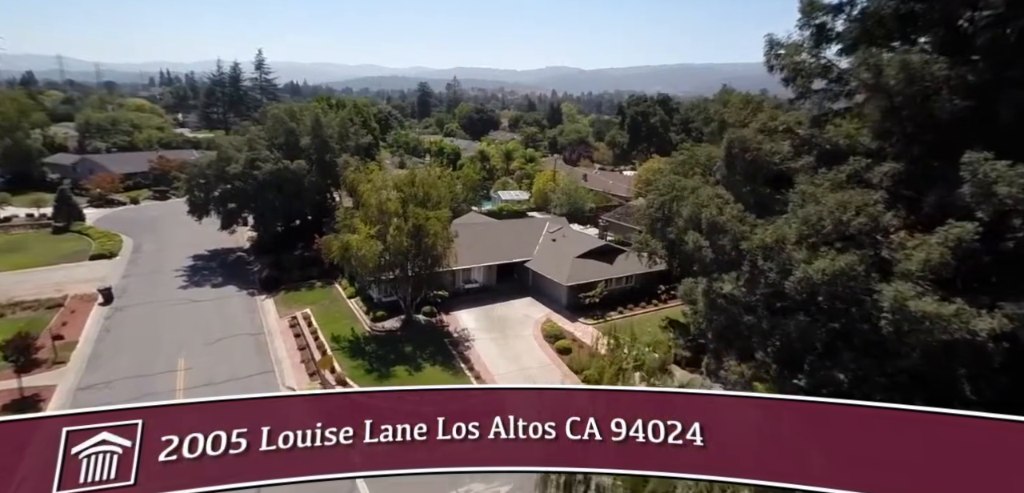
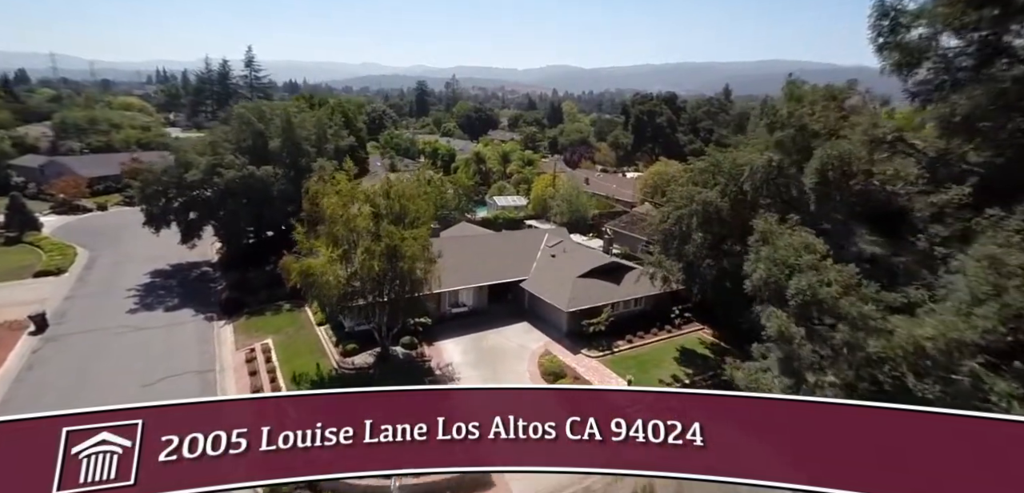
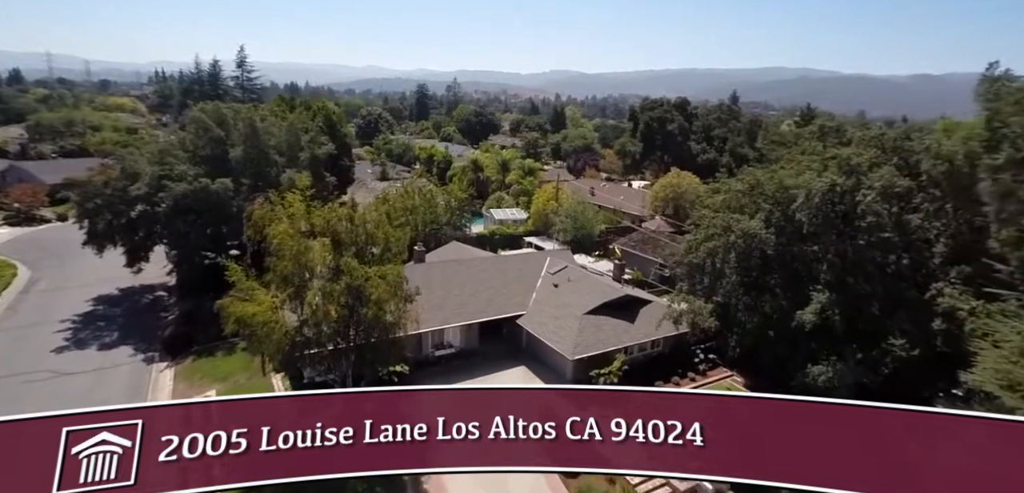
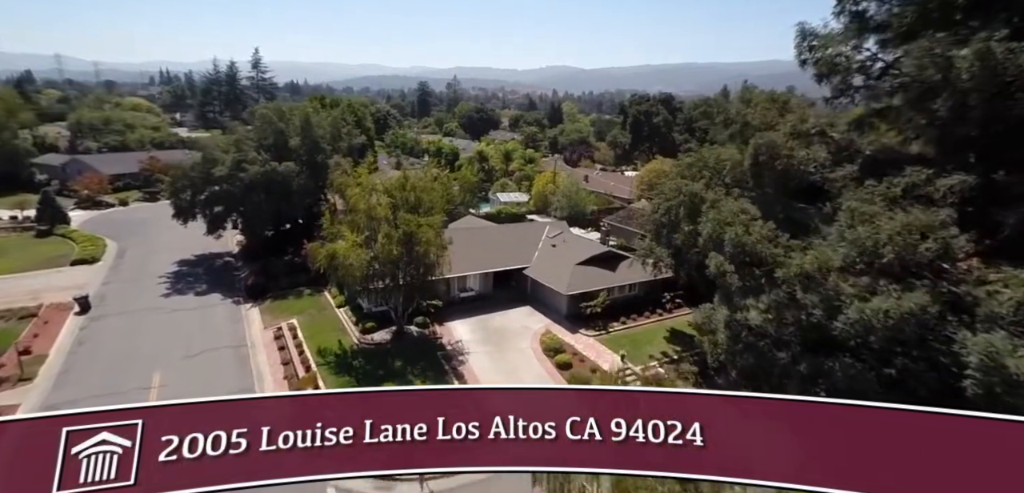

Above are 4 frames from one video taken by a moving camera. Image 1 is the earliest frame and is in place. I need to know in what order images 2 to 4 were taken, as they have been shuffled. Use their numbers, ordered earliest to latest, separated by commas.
4, 2, 3
